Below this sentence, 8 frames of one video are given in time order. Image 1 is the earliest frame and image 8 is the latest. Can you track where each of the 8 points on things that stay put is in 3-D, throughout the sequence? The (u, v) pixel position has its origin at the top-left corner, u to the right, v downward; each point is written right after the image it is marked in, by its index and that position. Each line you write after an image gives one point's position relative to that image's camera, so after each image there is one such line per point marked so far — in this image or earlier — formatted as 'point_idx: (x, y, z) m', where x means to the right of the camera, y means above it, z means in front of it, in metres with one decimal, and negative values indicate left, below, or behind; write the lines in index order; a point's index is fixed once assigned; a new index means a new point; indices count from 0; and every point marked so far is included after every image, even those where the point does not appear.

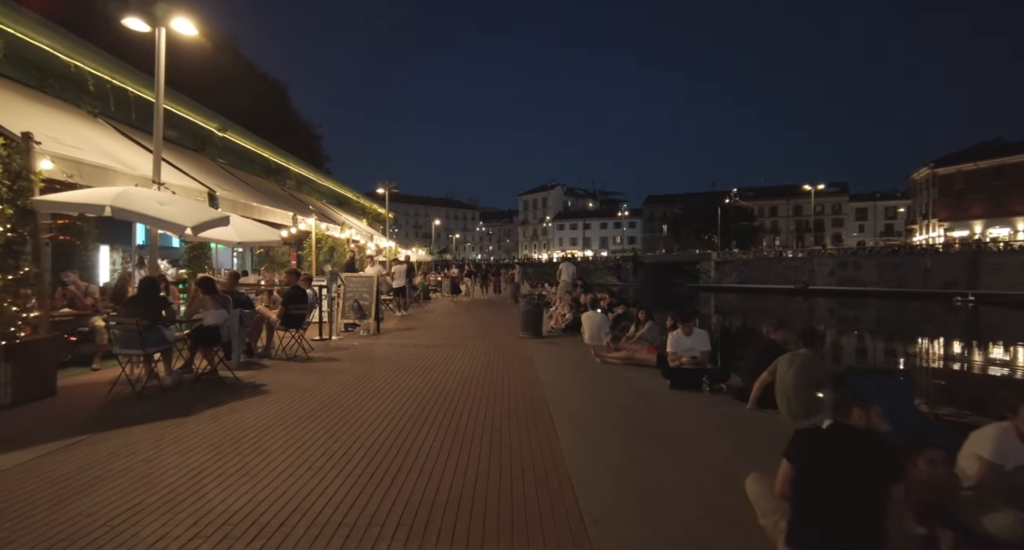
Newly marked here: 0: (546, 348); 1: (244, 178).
0: (+0.8, -1.7, +11.6) m
1: (-9.0, +3.2, +17.3) m
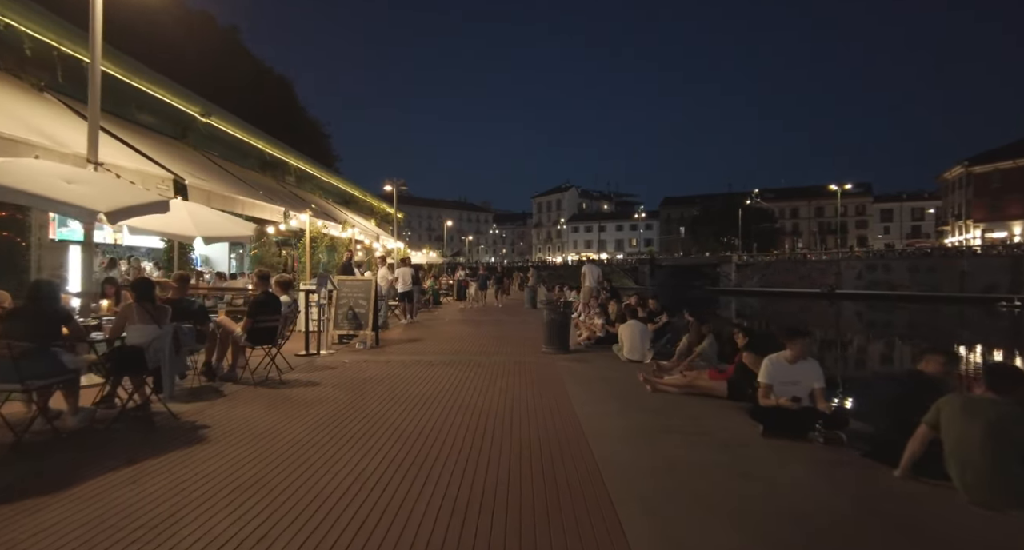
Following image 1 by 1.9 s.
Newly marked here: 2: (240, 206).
0: (+1.3, -1.7, +9.7) m
1: (-8.4, +3.1, +15.6) m
2: (-6.6, +1.7, +12.3) m
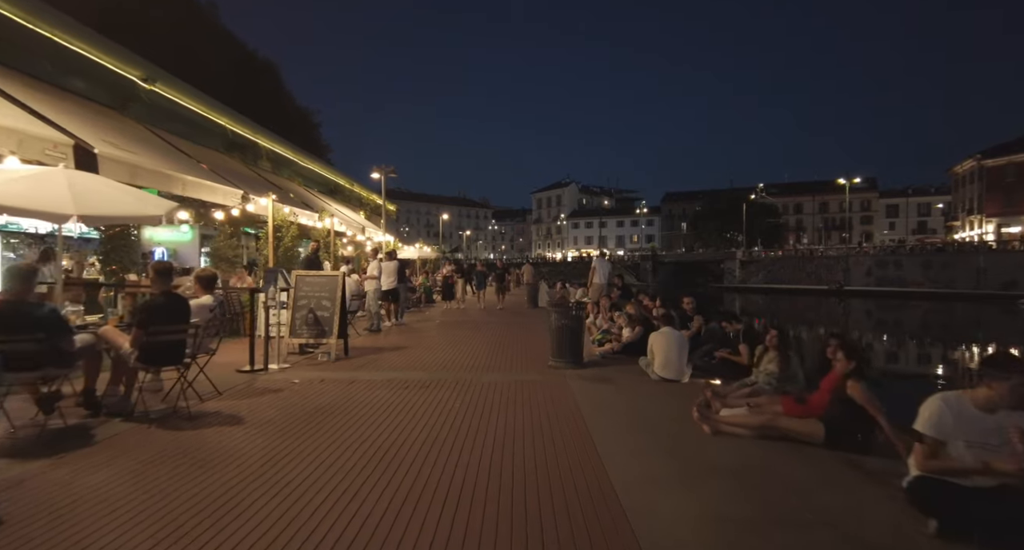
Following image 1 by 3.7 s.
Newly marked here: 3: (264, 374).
0: (+1.3, -1.7, +7.5) m
1: (-8.4, +3.3, +13.4) m
2: (-6.6, +1.8, +10.1) m
3: (-3.8, -1.5, +7.9) m
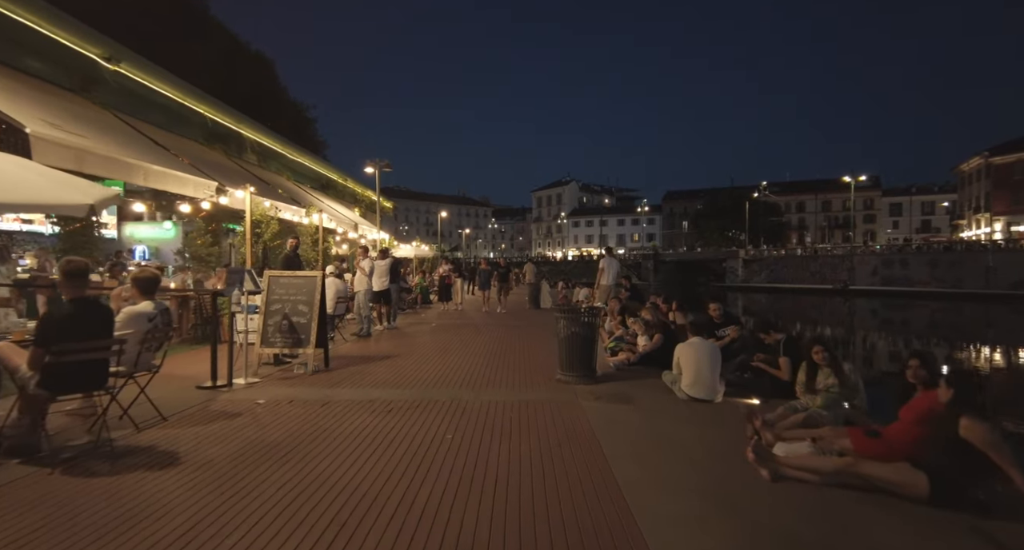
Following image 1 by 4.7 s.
0: (+1.3, -1.7, +6.4) m
1: (-8.3, +3.3, +12.3) m
2: (-6.6, +1.8, +9.0) m
3: (-3.8, -1.5, +6.8) m
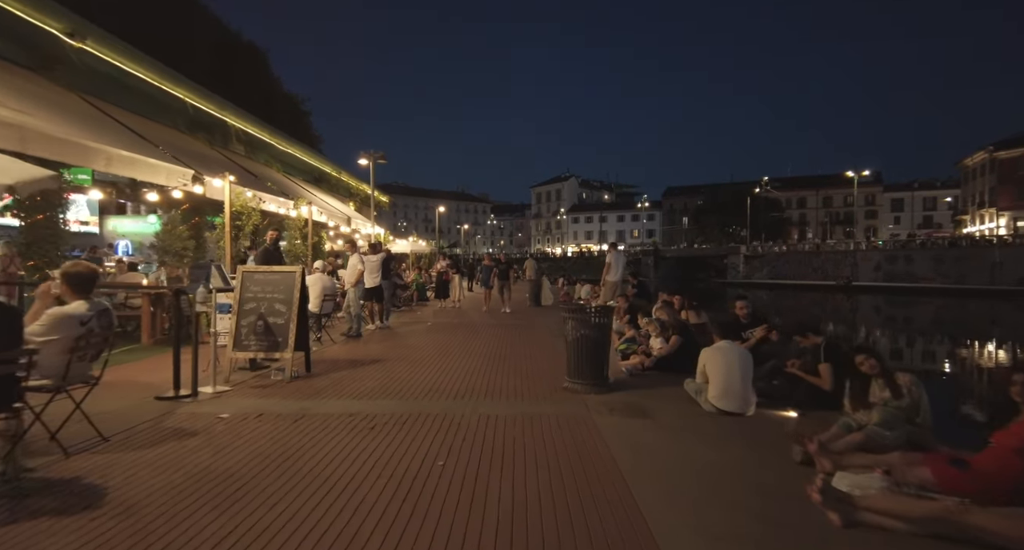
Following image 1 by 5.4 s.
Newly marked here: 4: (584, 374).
0: (+1.3, -1.6, +5.6) m
1: (-8.3, +3.3, +11.4) m
2: (-6.6, +1.8, +8.2) m
3: (-3.8, -1.5, +6.0) m
4: (+0.9, -1.3, +6.7) m
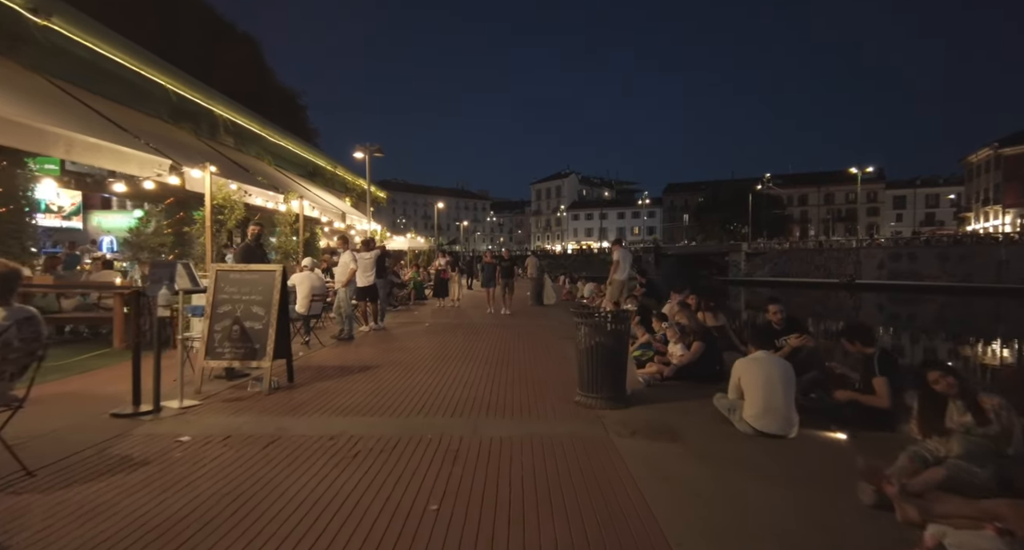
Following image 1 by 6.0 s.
0: (+1.4, -1.6, +4.9) m
1: (-8.3, +3.4, +10.7) m
2: (-6.5, +1.8, +7.4) m
3: (-3.7, -1.5, +5.2) m
4: (+1.0, -1.3, +5.9) m
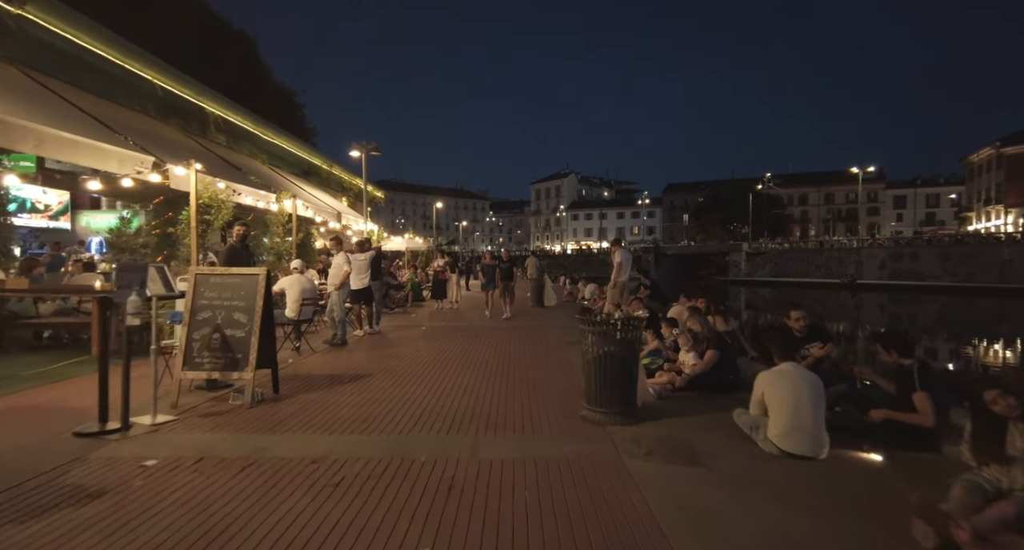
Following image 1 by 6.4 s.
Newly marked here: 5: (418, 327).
0: (+1.4, -1.7, +4.4) m
1: (-8.3, +3.3, +10.2) m
2: (-6.5, +1.8, +6.9) m
3: (-3.7, -1.5, +4.8) m
4: (+1.0, -1.3, +5.5) m
5: (-2.5, -1.4, +13.6) m
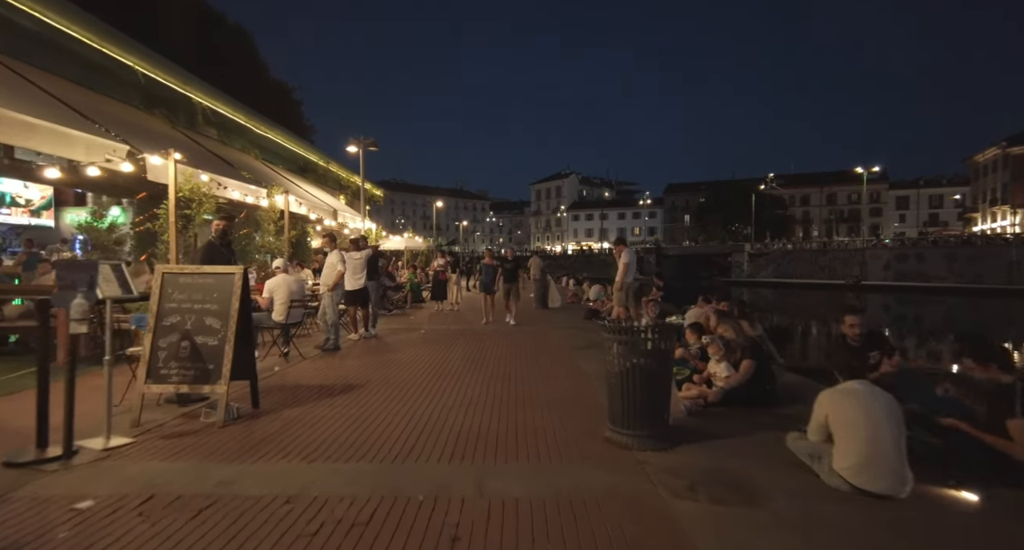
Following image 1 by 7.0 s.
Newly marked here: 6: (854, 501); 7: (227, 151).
0: (+1.5, -1.7, +3.7) m
1: (-8.1, +3.3, +9.4) m
2: (-6.4, +1.8, +6.2) m
3: (-3.6, -1.5, +4.0) m
4: (+1.1, -1.3, +4.7) m
5: (-2.4, -1.4, +12.8) m
6: (+2.4, -1.6, +3.6) m
7: (-8.3, +3.6, +14.9) m
